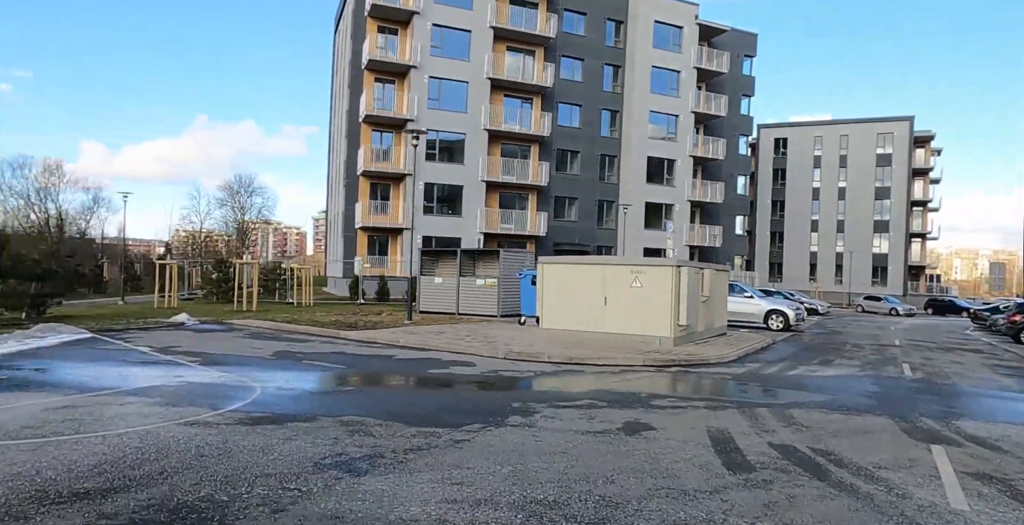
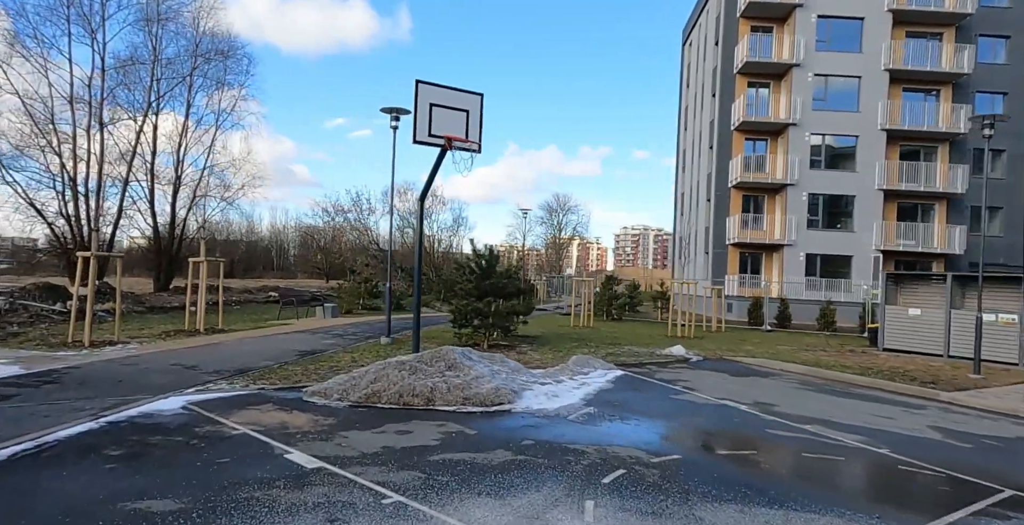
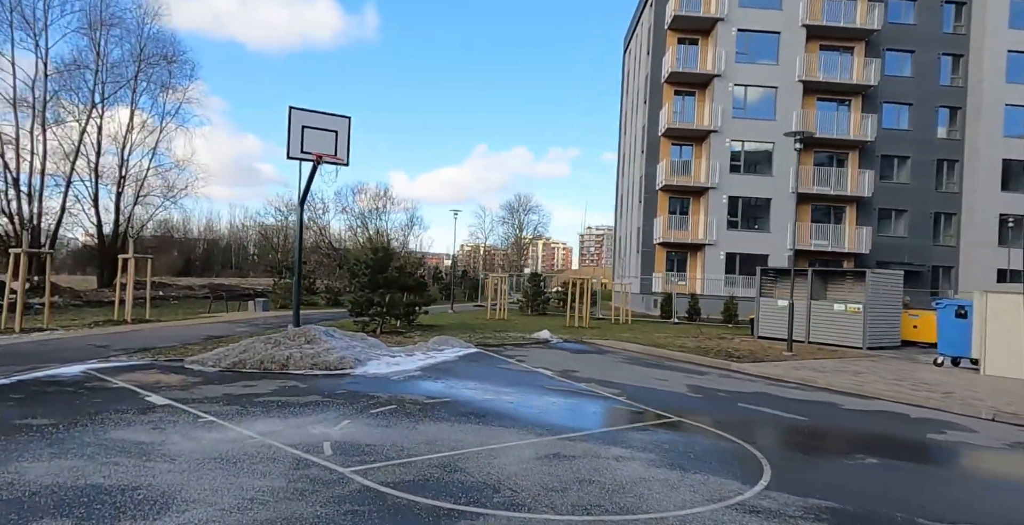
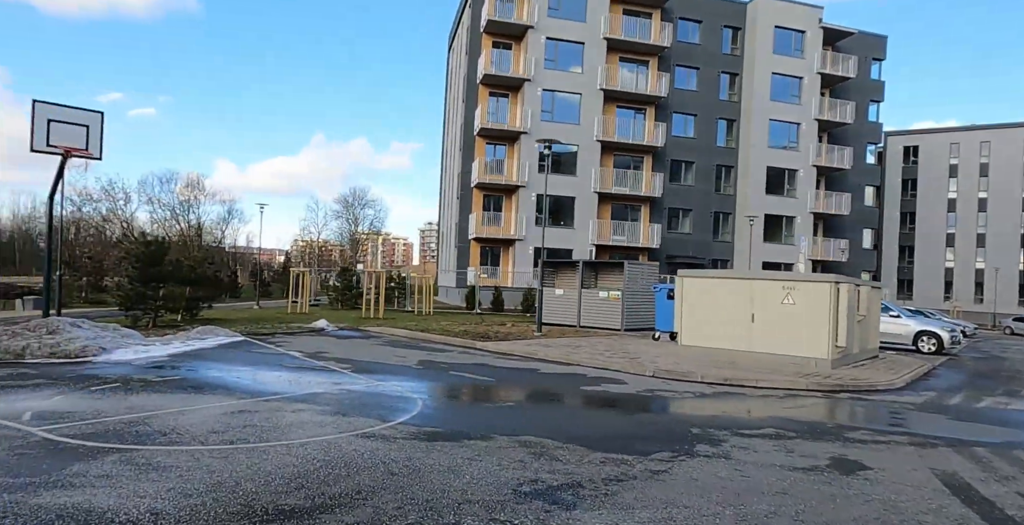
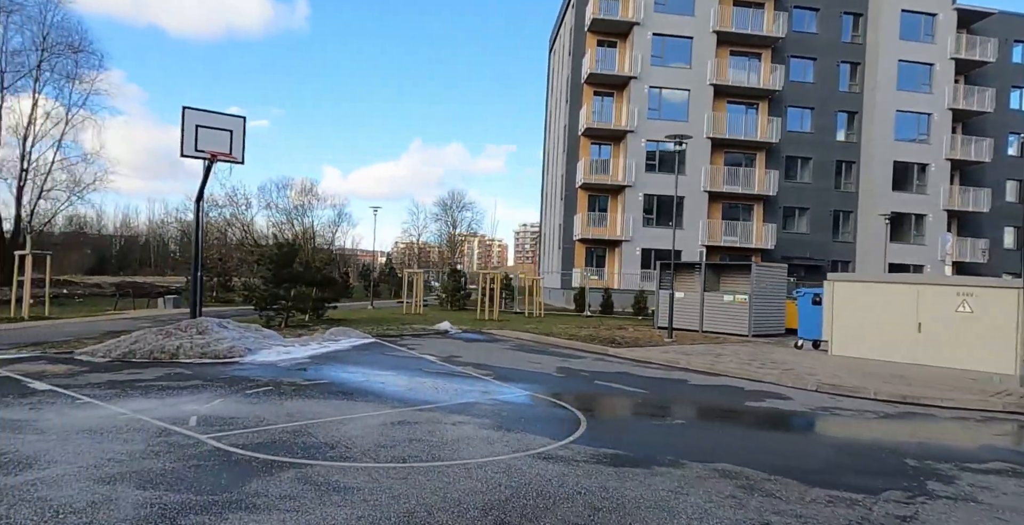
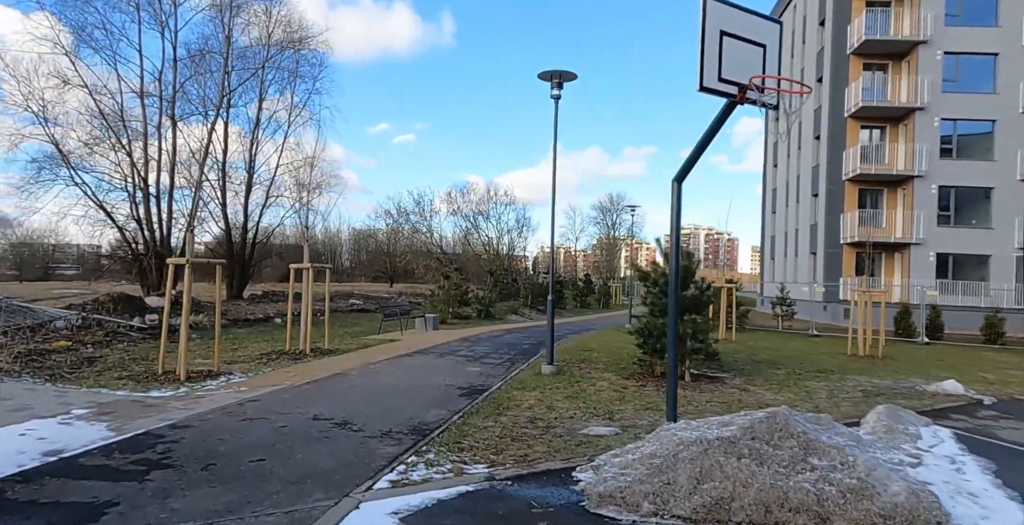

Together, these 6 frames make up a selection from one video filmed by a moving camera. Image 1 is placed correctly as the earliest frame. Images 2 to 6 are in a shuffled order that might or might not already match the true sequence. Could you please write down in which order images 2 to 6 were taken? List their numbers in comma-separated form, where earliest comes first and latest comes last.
4, 5, 3, 2, 6
